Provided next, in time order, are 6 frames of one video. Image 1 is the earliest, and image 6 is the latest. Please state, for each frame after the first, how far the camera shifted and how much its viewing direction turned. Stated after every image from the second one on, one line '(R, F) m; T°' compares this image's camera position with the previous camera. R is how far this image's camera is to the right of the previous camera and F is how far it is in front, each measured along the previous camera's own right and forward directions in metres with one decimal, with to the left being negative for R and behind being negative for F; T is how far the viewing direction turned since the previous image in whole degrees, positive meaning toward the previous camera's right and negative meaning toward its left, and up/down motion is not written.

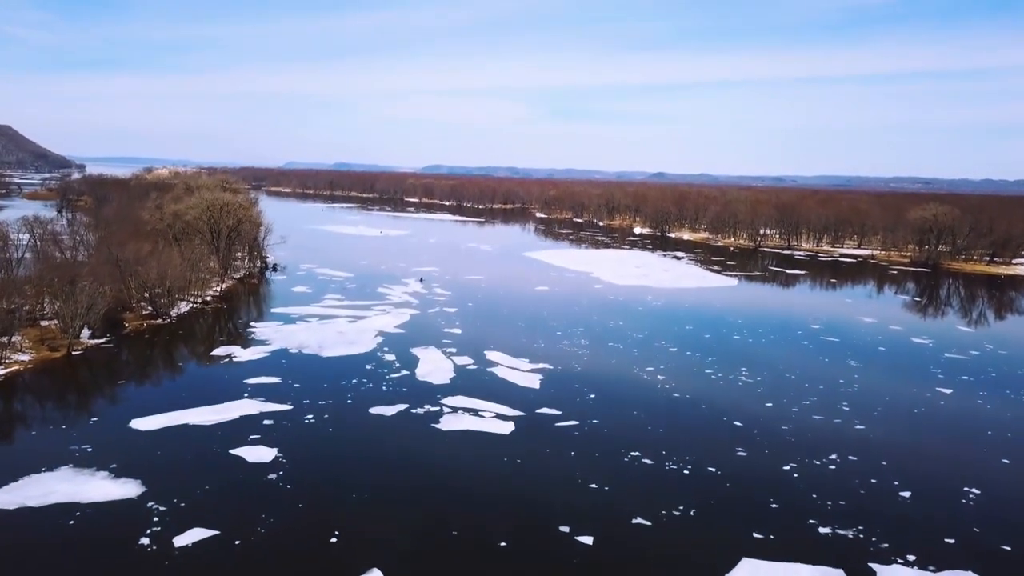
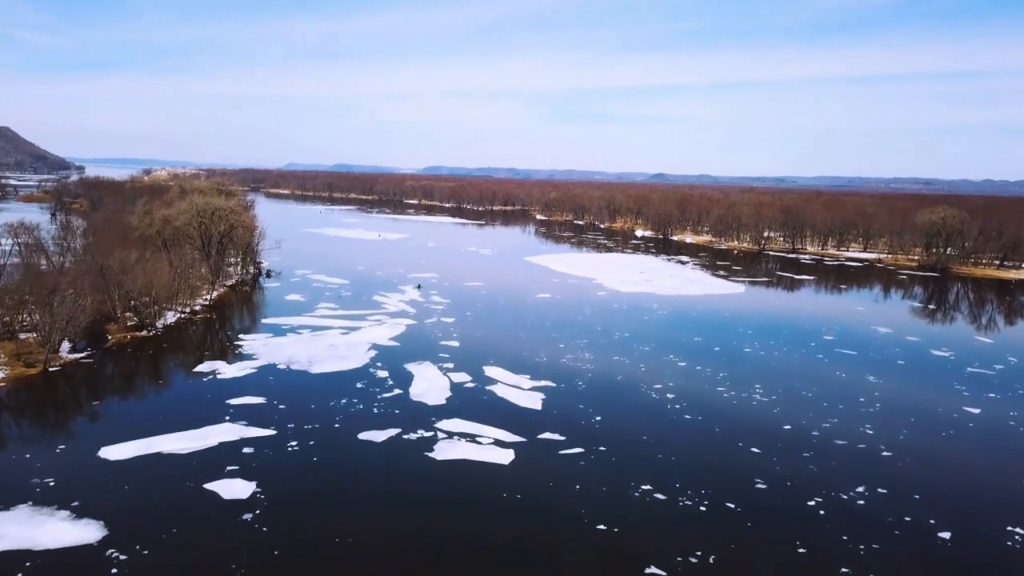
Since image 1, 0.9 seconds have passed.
(0.0, +0.9) m; 0°
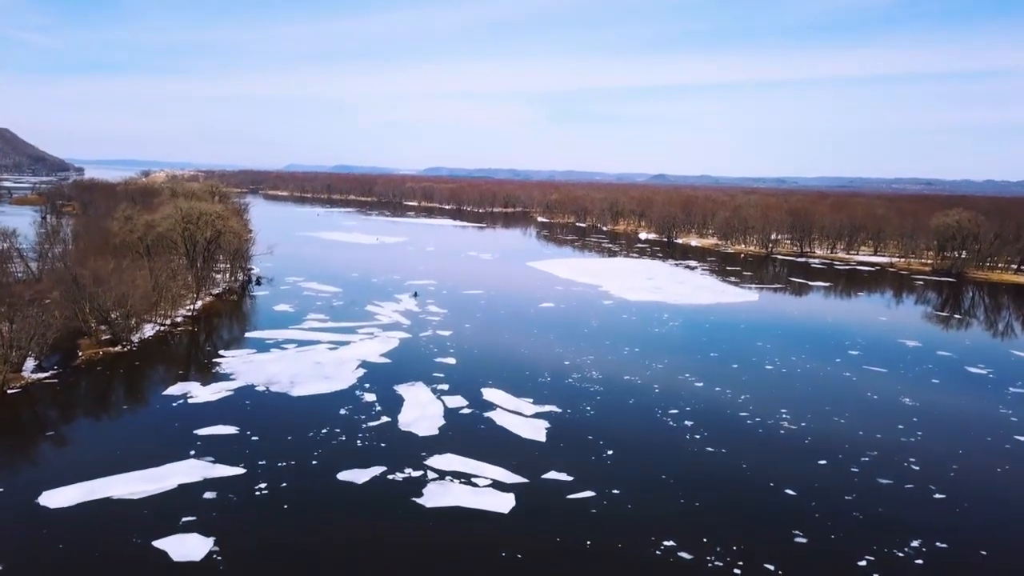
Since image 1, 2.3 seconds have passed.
(0.0, +1.4) m; 0°
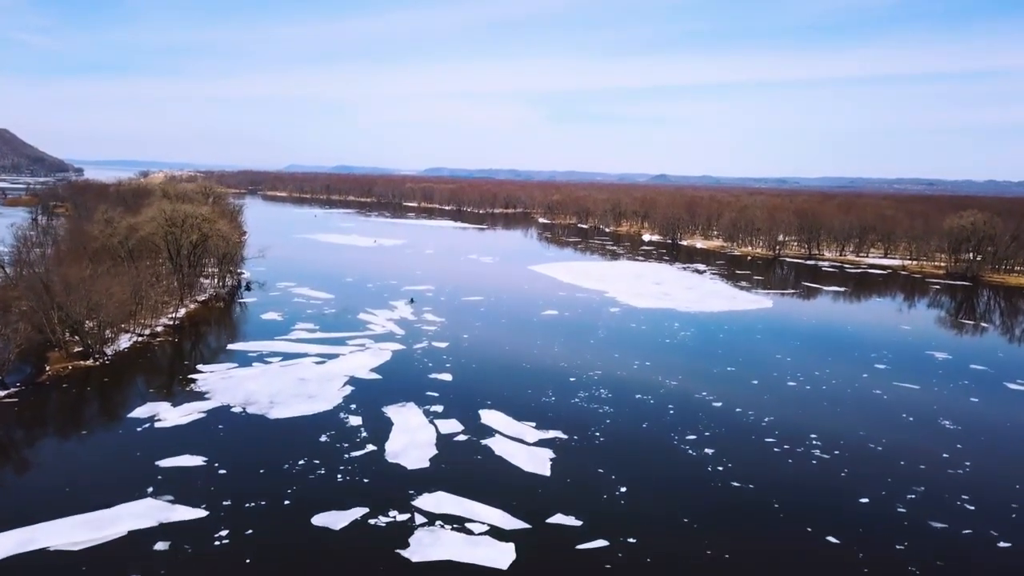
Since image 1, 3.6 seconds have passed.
(0.0, +1.3) m; 0°
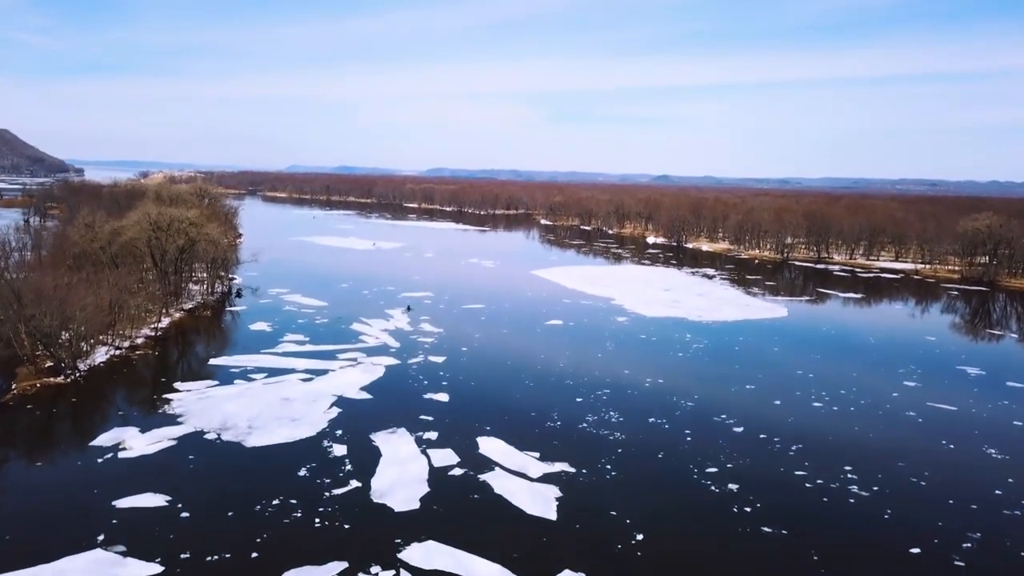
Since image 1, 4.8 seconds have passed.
(0.0, +1.2) m; 0°
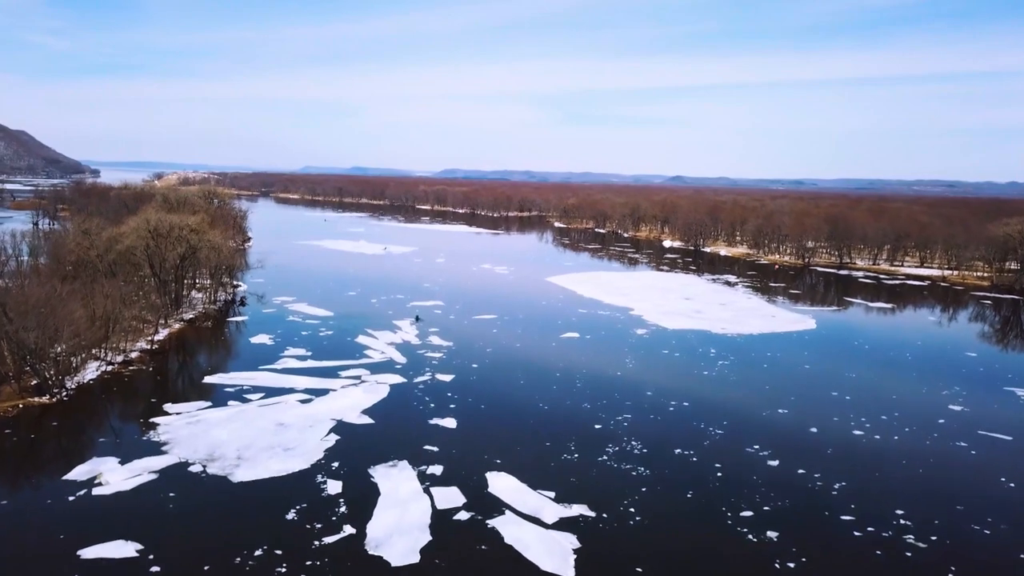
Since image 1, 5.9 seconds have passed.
(0.0, +1.1) m; -1°
